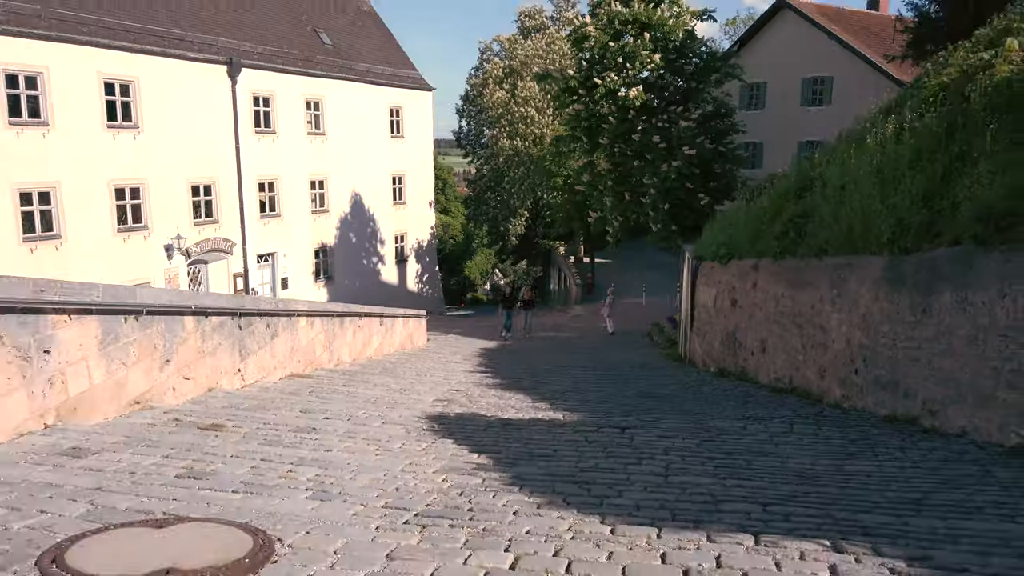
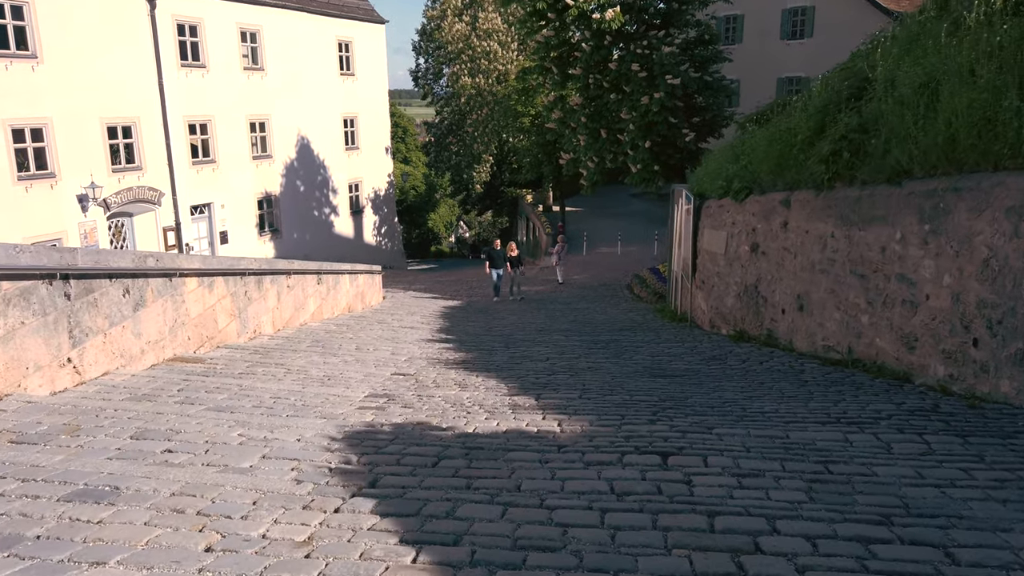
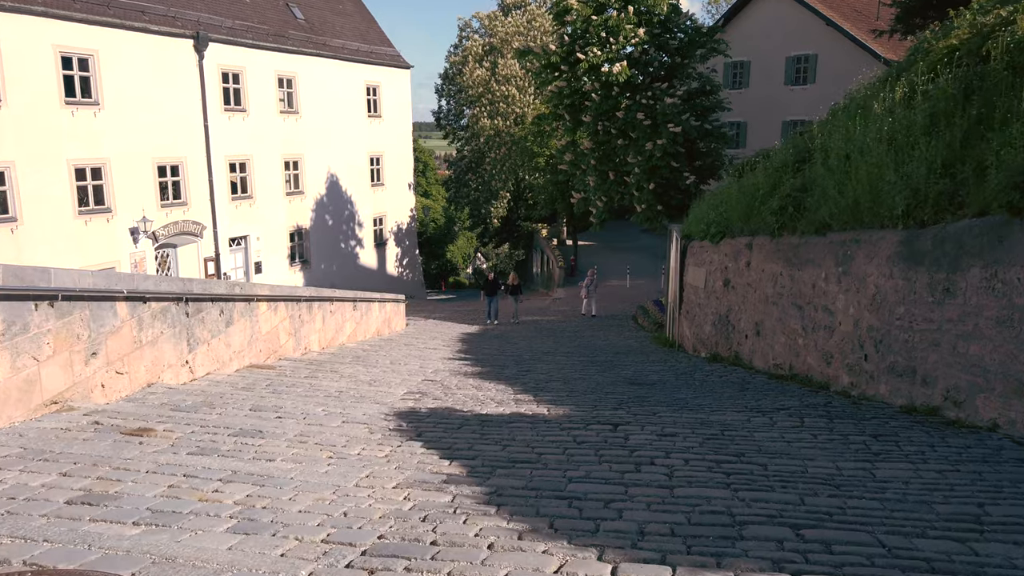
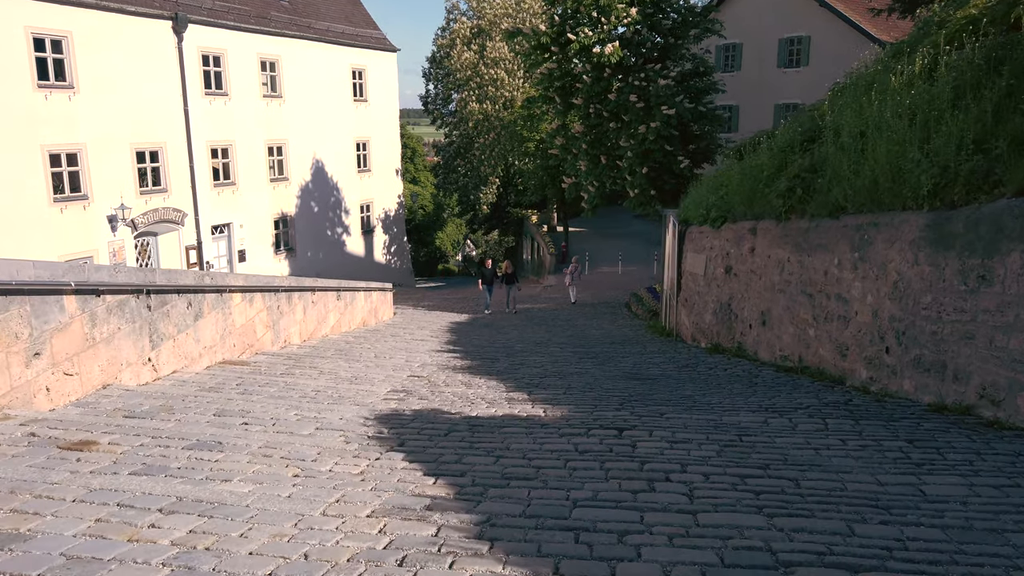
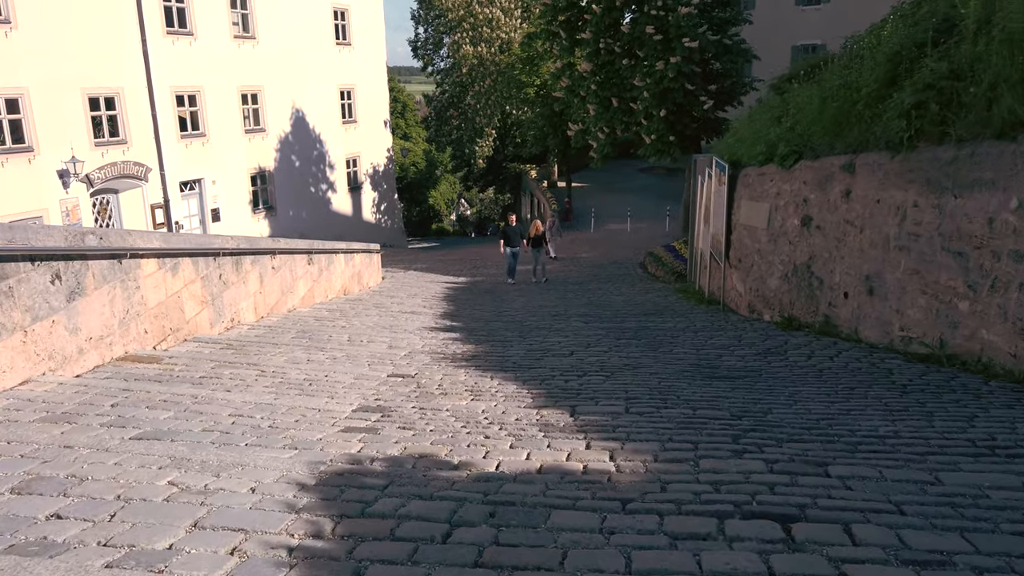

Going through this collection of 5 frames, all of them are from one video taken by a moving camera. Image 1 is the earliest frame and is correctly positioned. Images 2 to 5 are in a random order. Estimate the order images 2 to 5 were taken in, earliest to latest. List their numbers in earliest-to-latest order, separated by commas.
3, 4, 2, 5
